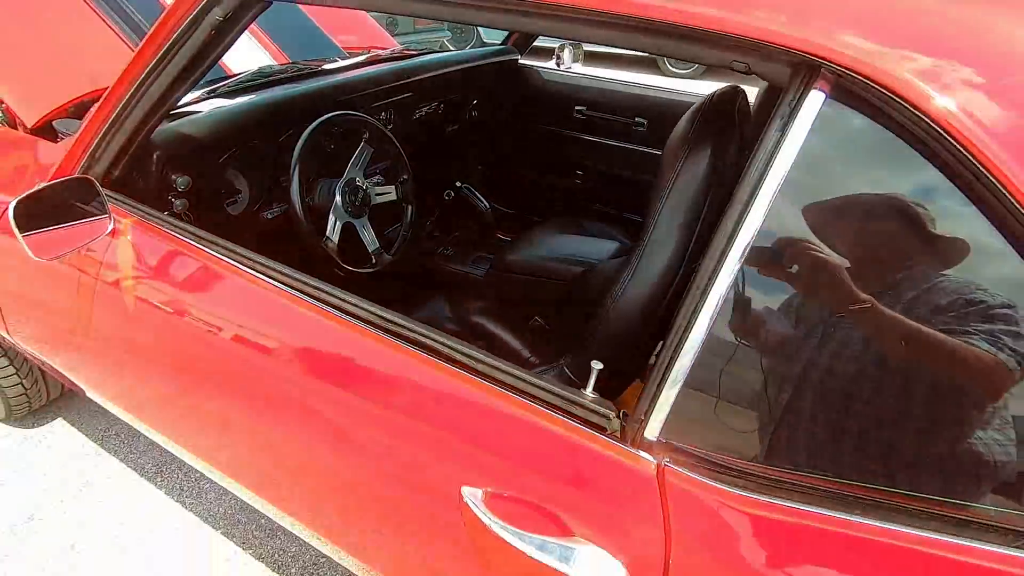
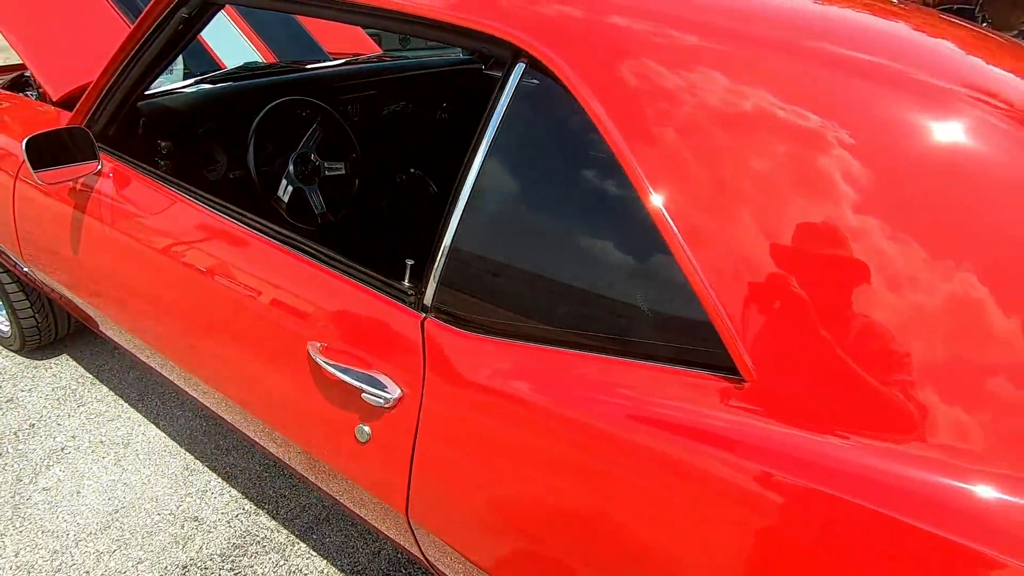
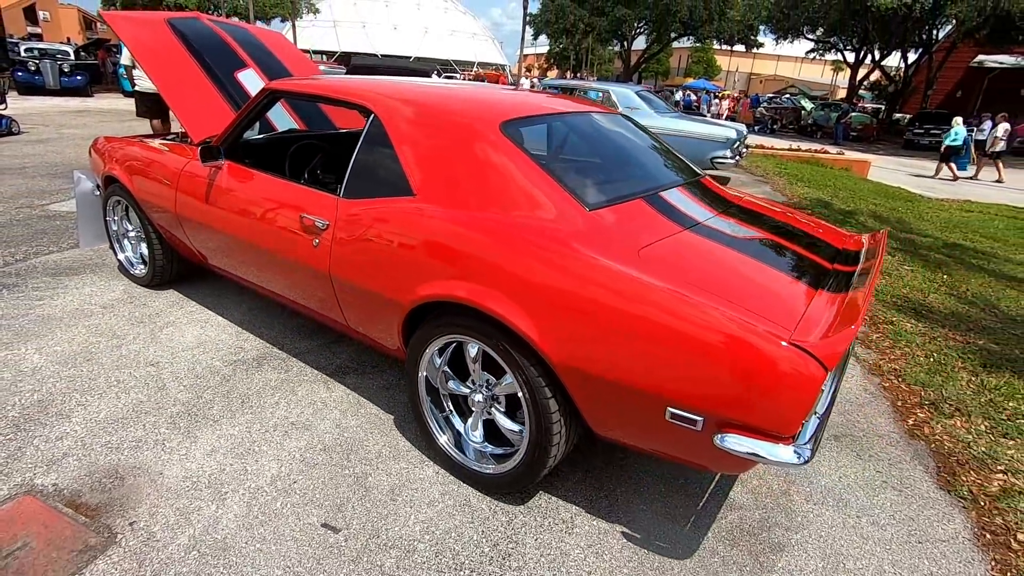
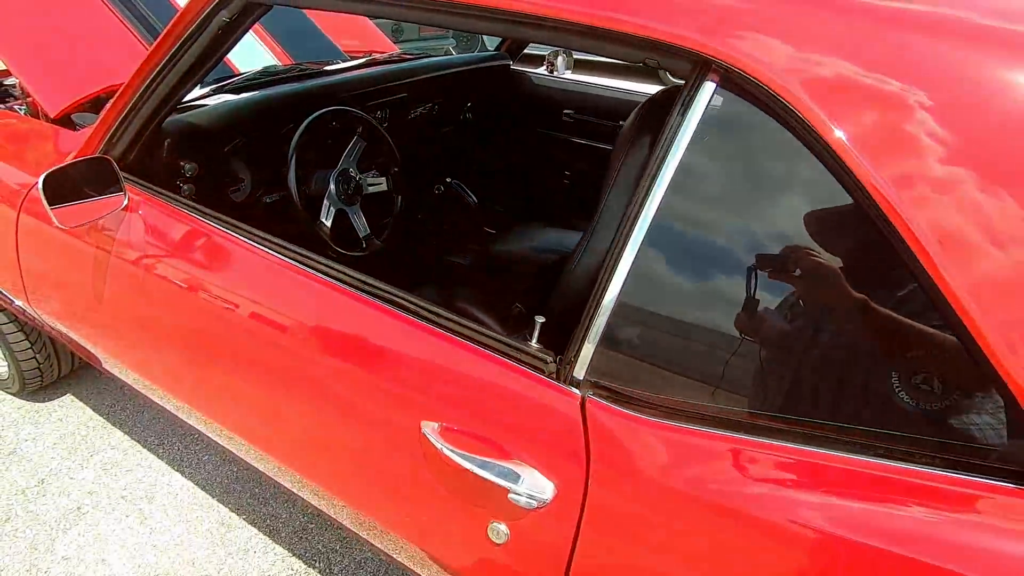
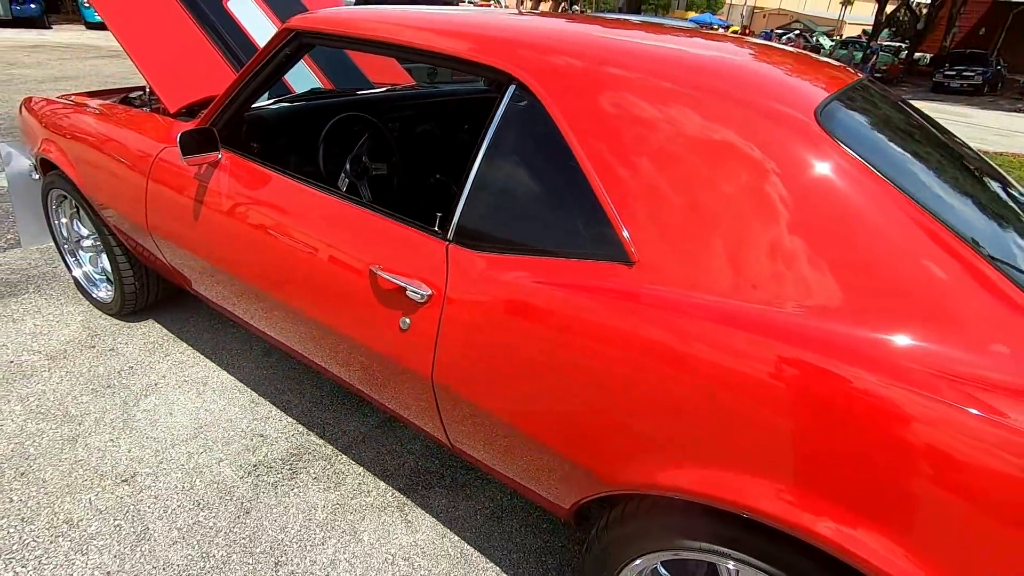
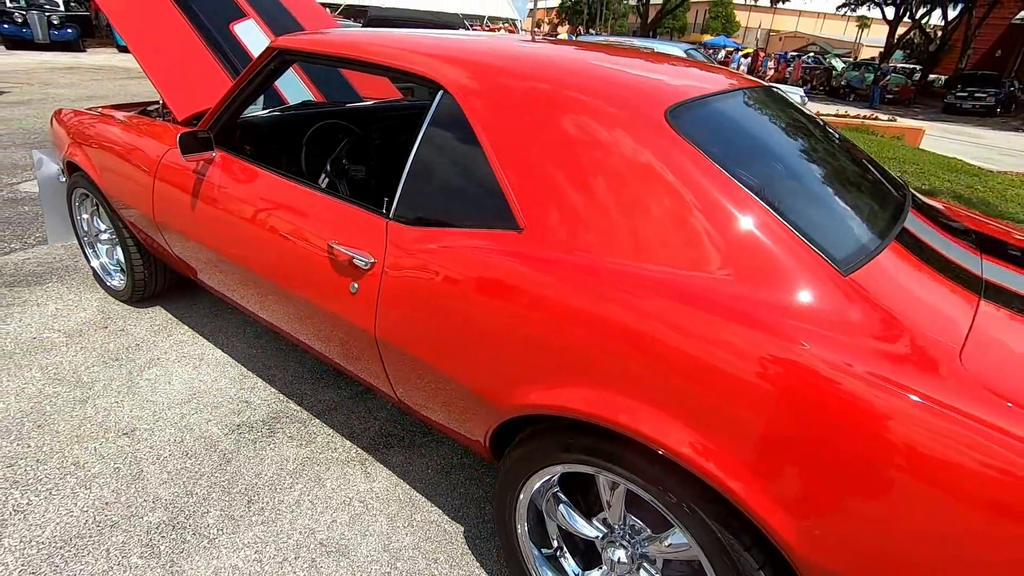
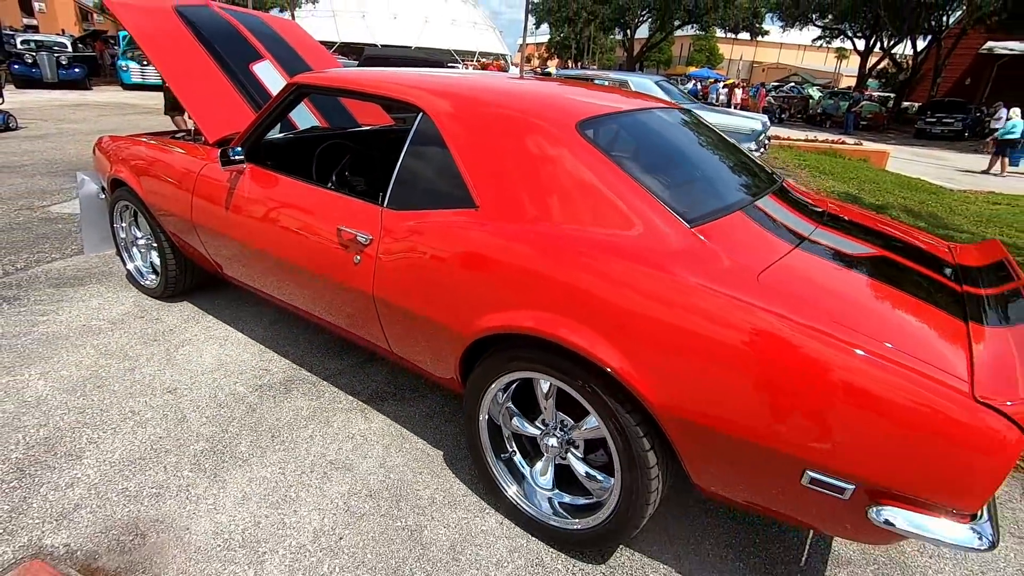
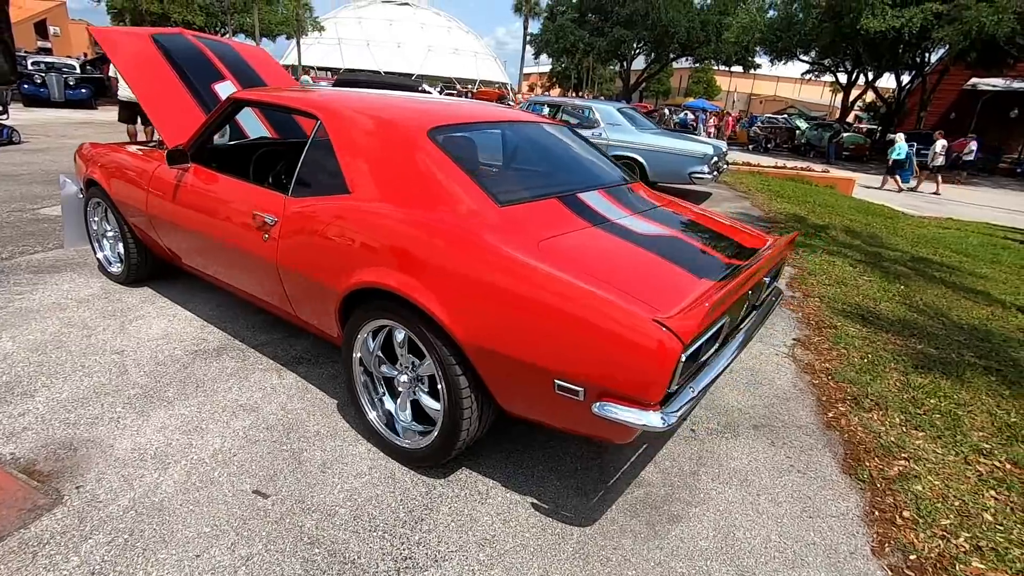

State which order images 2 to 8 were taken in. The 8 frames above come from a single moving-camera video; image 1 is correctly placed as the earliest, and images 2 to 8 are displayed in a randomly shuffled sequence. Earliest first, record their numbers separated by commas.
4, 2, 5, 6, 7, 3, 8
